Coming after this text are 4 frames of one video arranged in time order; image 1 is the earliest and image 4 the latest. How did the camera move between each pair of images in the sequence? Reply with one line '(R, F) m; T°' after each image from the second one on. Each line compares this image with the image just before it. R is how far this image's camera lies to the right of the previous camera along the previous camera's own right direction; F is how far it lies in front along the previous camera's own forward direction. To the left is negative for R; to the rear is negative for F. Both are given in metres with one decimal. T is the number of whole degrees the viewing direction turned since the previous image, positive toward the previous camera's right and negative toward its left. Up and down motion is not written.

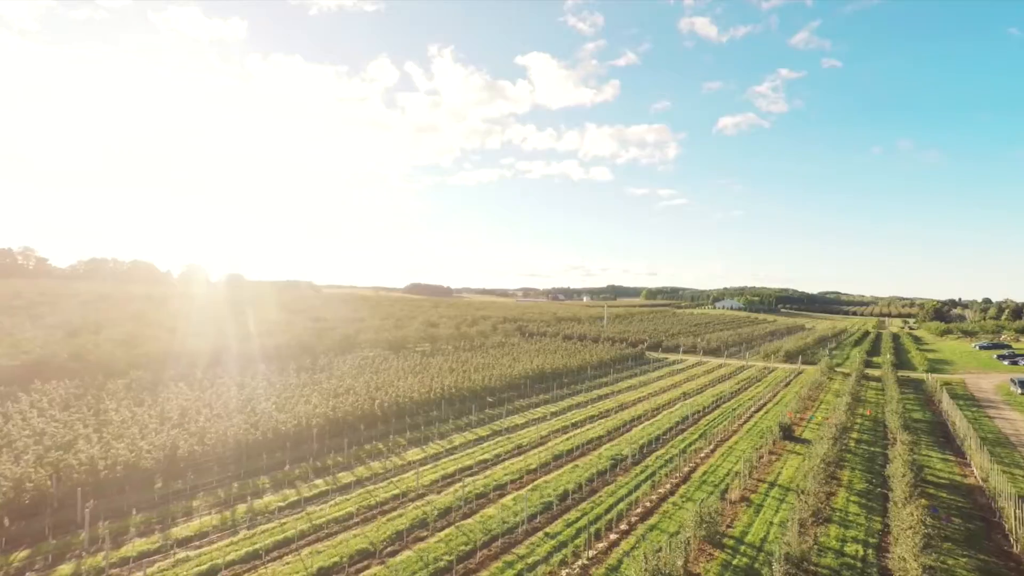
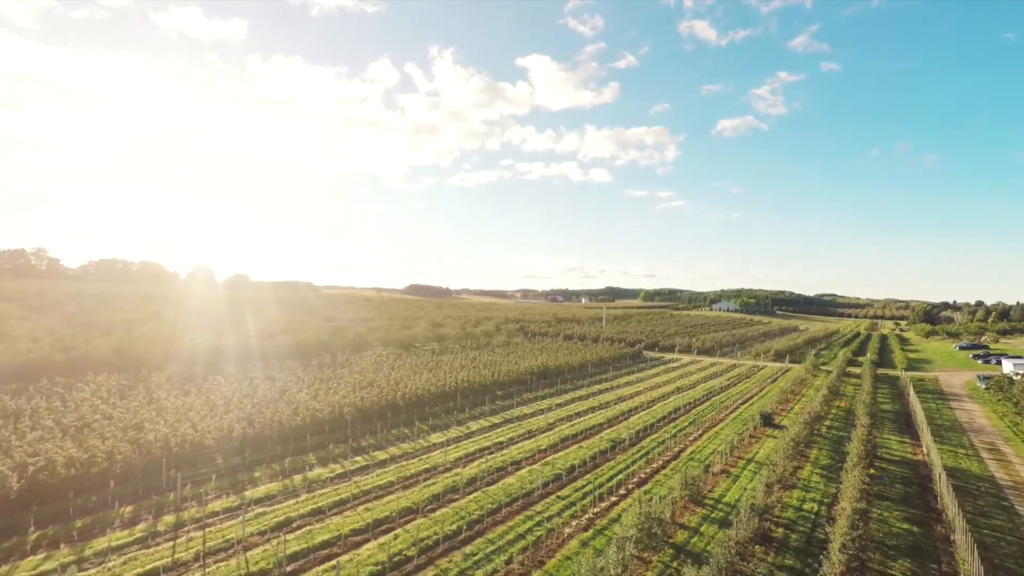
(-0.7, -3.2) m; 0°
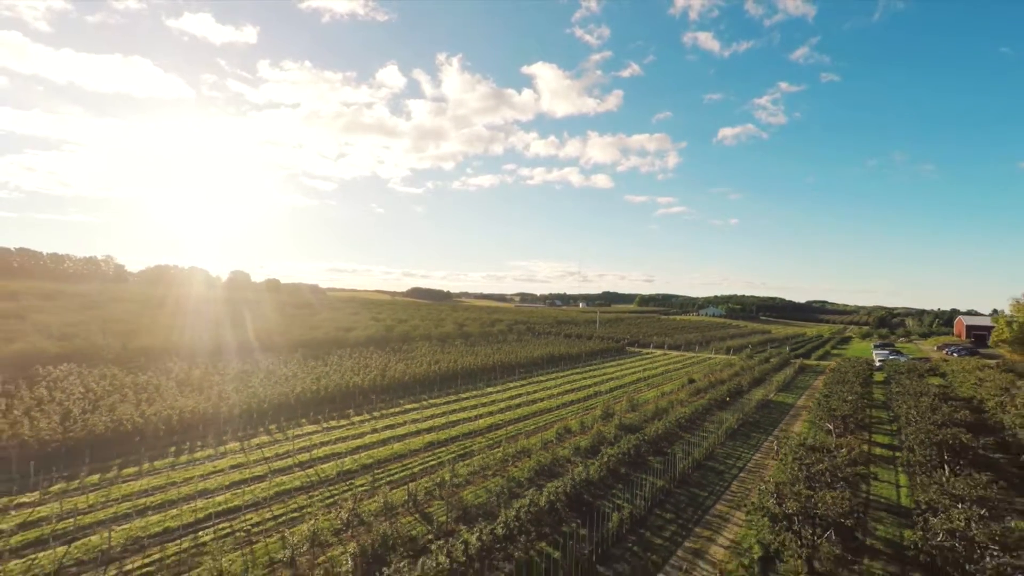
(-2.1, -17.9) m; 0°
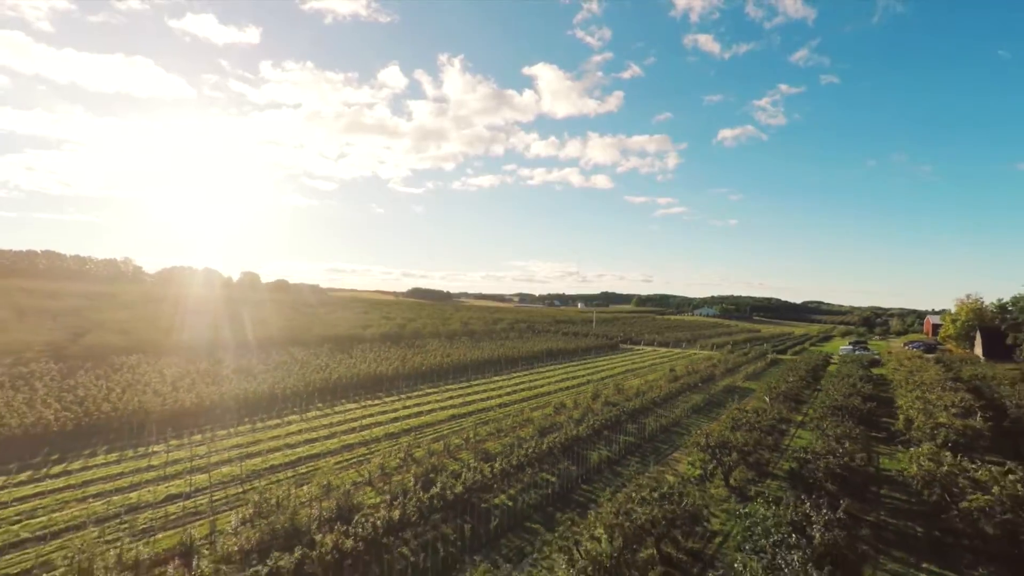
(-0.4, -6.5) m; 0°
